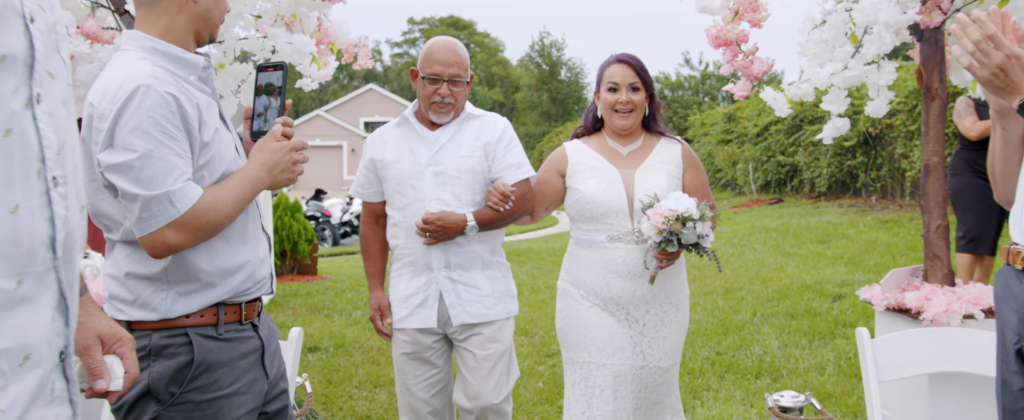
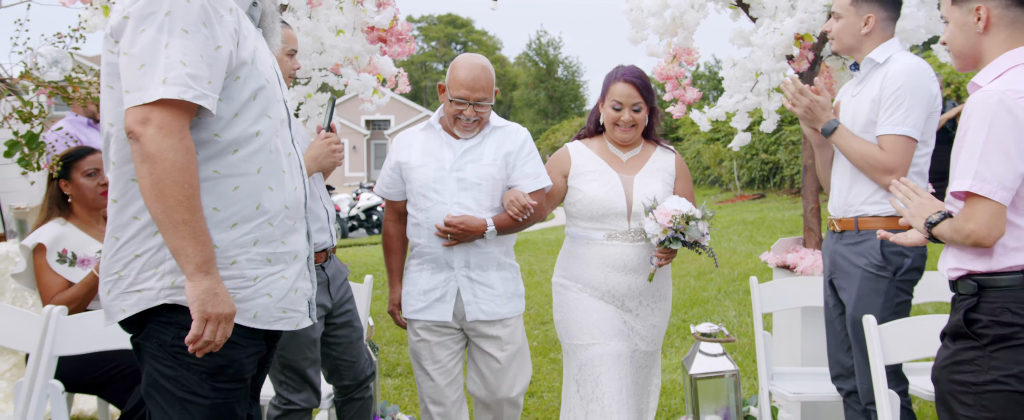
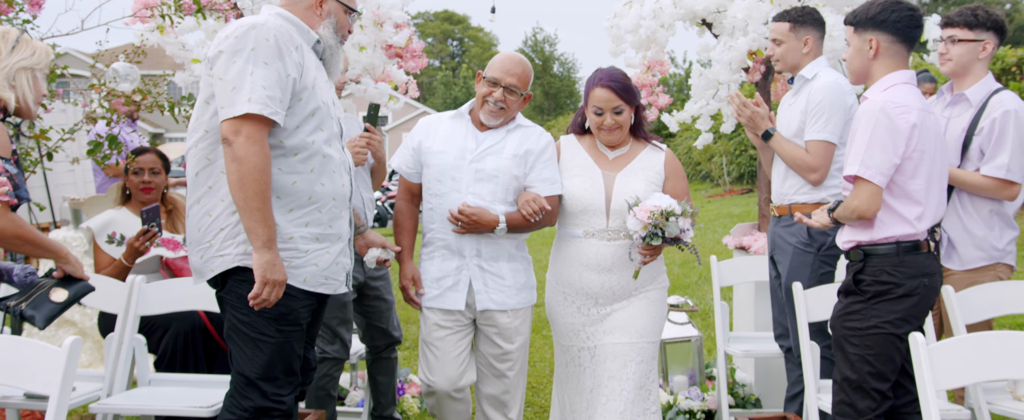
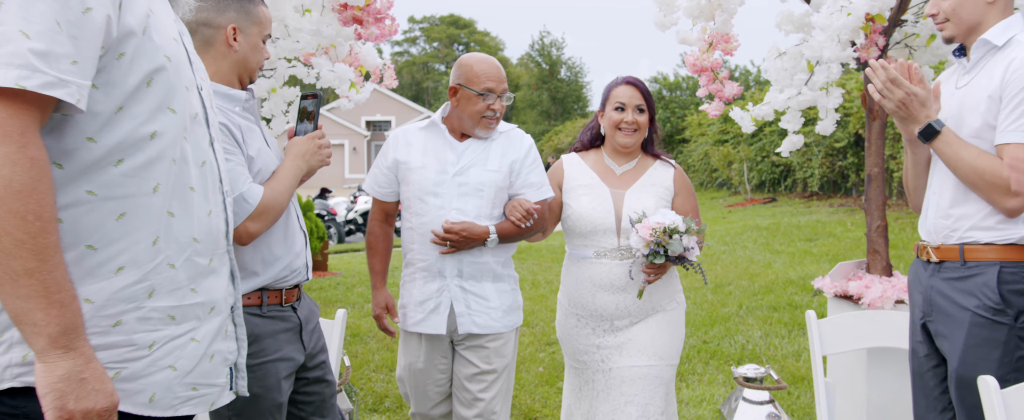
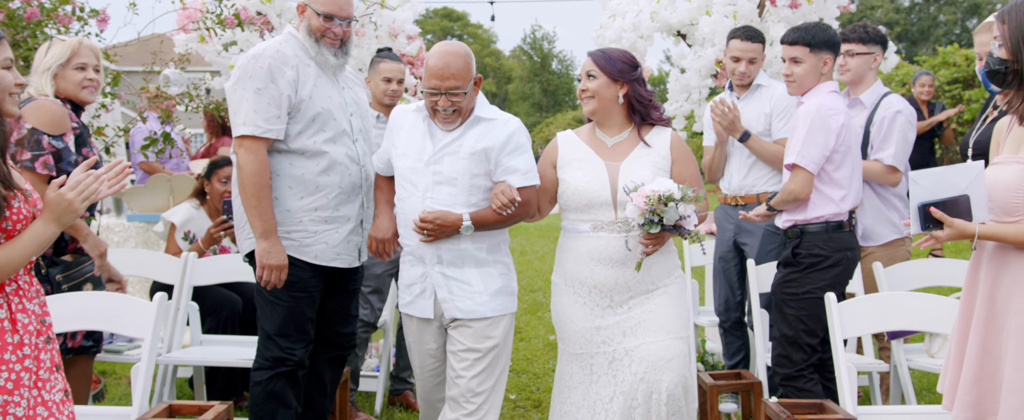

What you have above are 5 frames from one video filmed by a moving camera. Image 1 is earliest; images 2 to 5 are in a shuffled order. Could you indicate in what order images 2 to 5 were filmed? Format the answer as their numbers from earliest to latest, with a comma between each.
4, 2, 3, 5
